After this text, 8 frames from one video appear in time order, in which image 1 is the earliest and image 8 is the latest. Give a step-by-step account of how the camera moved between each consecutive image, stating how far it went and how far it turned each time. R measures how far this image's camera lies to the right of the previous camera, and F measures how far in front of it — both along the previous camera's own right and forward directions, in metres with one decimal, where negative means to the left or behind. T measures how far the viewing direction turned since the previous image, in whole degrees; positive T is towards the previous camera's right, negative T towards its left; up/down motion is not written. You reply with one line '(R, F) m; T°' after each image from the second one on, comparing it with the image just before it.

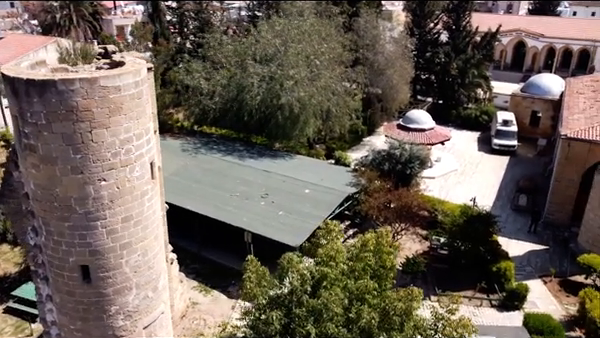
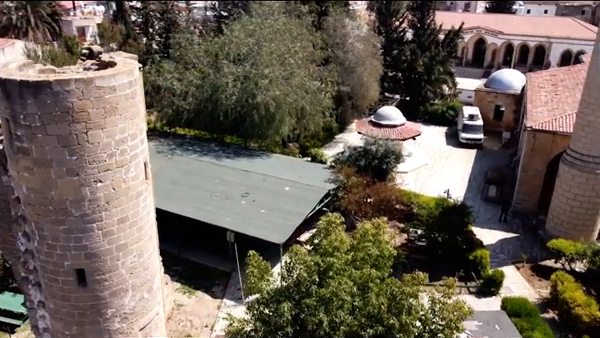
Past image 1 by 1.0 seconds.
(-0.5, -0.1) m; +4°
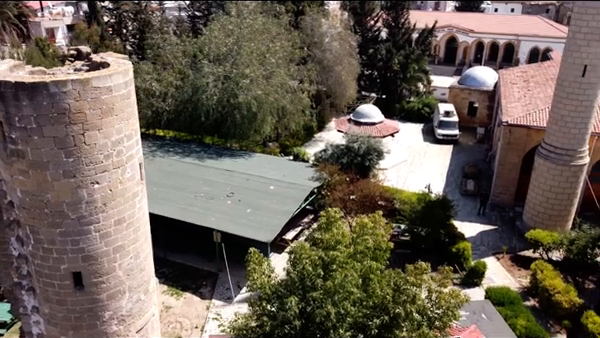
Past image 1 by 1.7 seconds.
(-0.3, -0.1) m; +3°
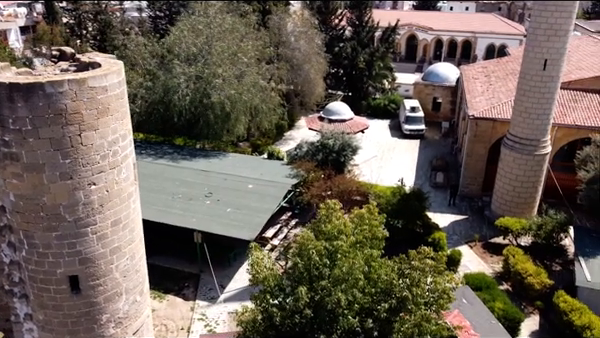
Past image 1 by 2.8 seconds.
(-0.5, -0.1) m; +5°
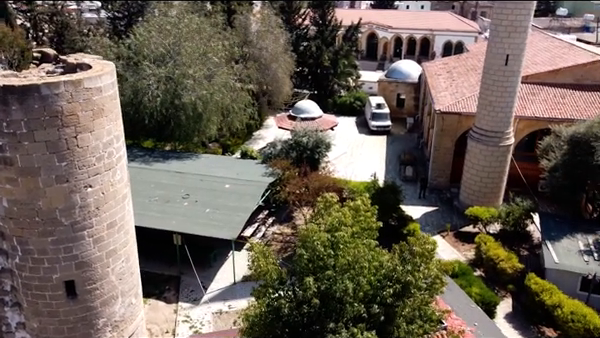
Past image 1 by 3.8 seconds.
(-0.5, -0.1) m; +5°
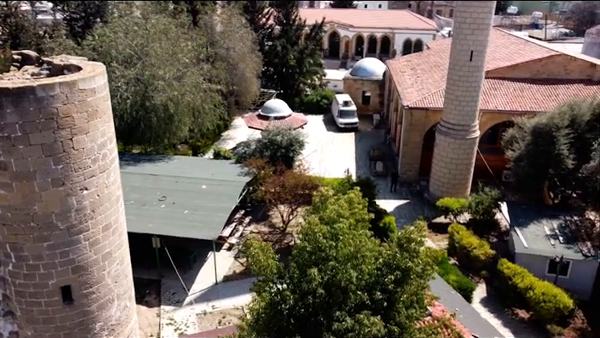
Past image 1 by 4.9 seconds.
(-0.5, -0.1) m; +5°
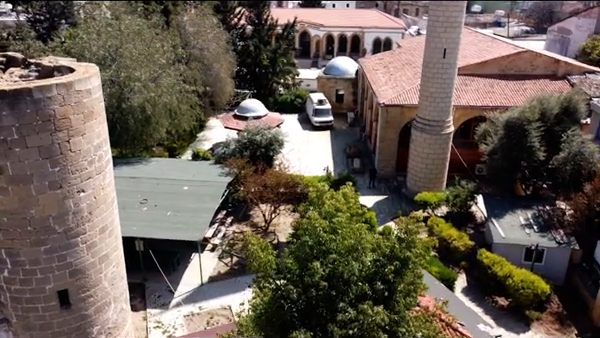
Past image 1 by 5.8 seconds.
(-0.4, -0.1) m; +4°
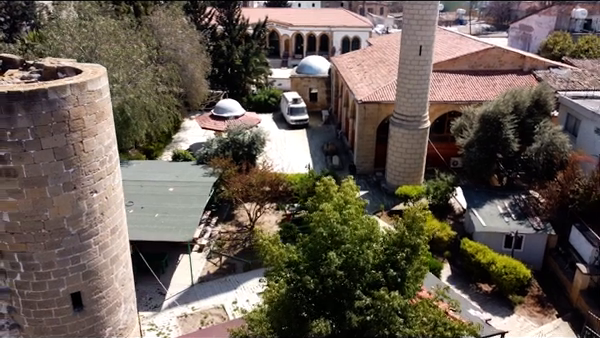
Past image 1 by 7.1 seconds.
(-0.6, -0.2) m; +4°
